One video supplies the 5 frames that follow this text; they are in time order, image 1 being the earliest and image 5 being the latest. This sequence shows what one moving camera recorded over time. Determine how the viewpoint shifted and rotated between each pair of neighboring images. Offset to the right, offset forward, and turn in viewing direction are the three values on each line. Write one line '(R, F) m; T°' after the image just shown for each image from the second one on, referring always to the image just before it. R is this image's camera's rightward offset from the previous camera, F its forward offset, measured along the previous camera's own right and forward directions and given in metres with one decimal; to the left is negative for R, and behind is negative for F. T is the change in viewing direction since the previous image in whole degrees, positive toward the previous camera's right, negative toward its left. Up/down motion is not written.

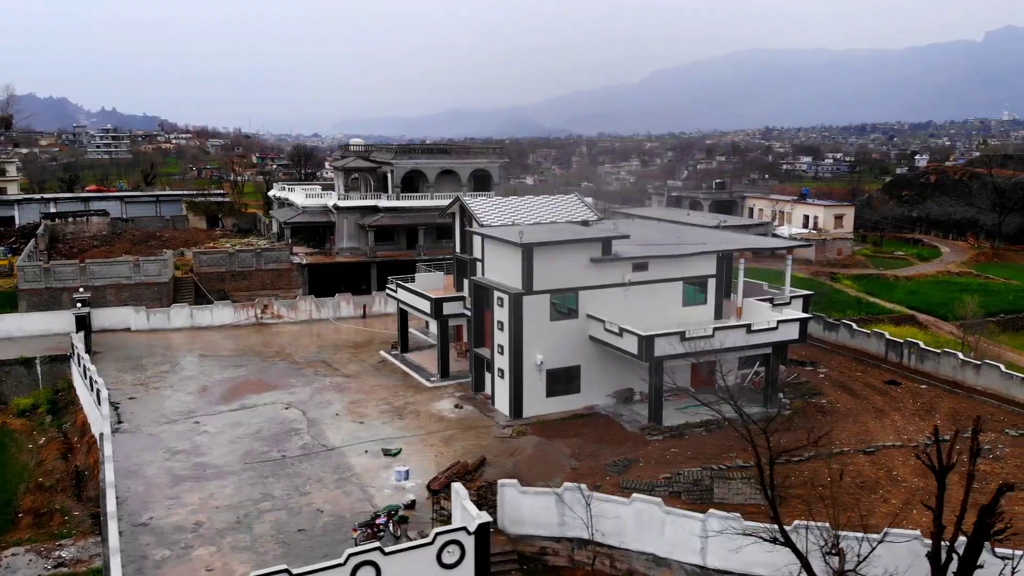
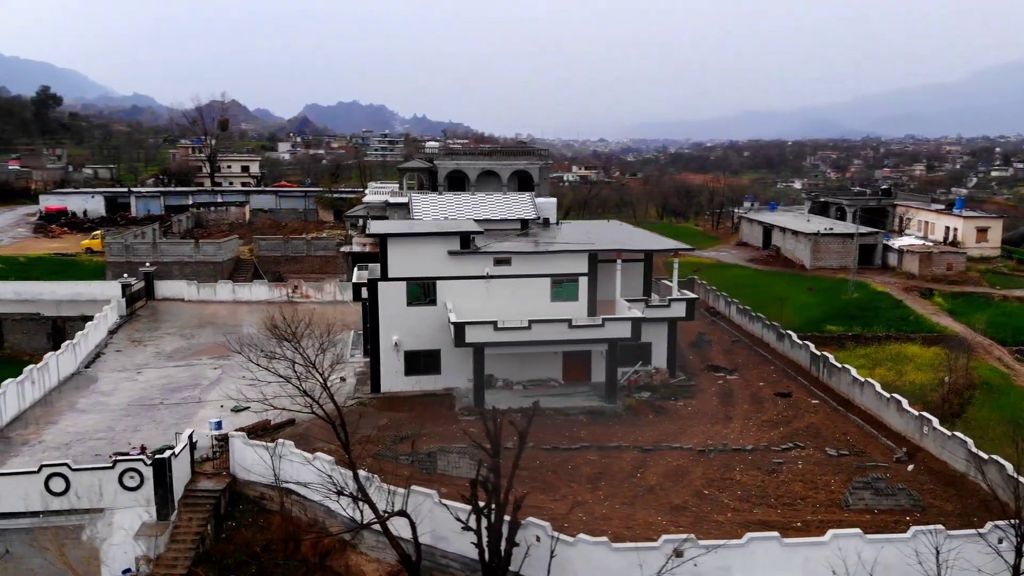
(+10.6, -0.2) m; -18°
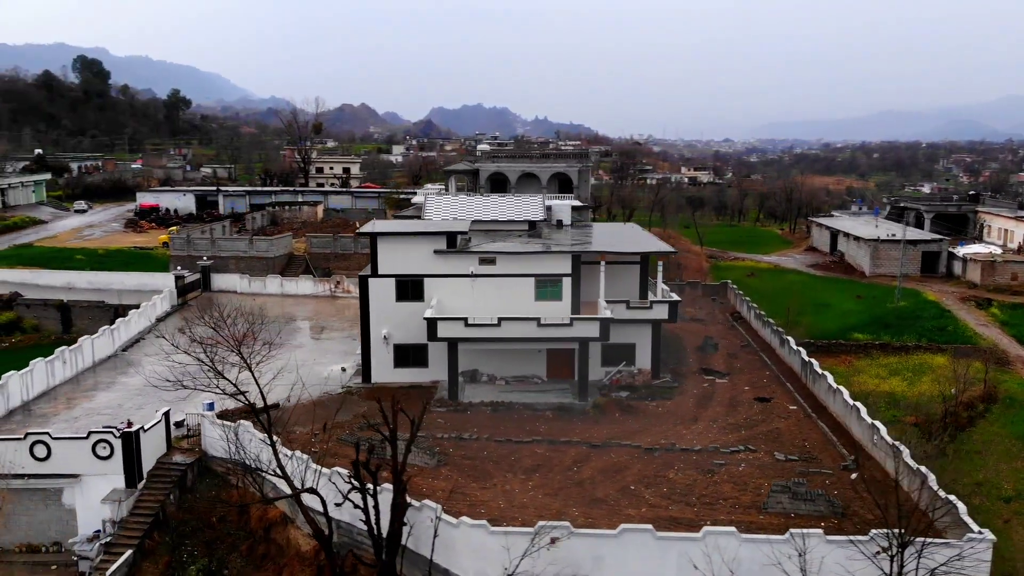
(+3.7, -0.7) m; -8°
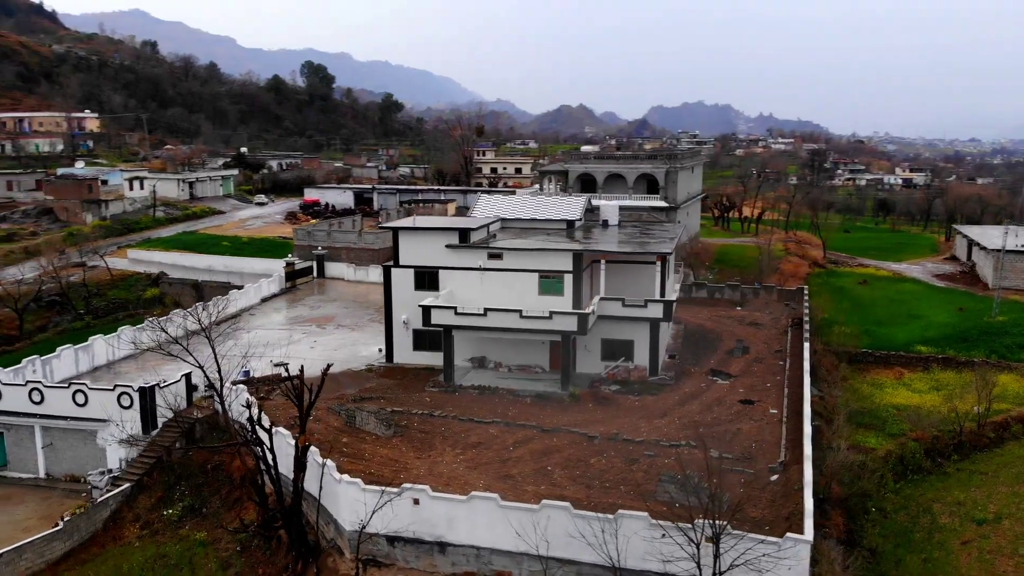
(+6.1, -1.0) m; -14°
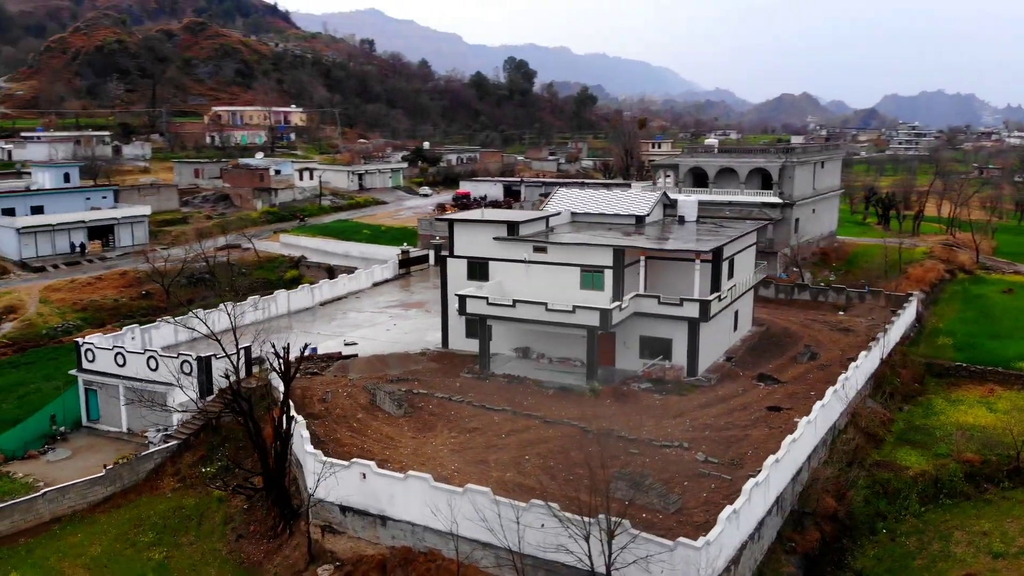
(+5.0, 0.0) m; -13°
